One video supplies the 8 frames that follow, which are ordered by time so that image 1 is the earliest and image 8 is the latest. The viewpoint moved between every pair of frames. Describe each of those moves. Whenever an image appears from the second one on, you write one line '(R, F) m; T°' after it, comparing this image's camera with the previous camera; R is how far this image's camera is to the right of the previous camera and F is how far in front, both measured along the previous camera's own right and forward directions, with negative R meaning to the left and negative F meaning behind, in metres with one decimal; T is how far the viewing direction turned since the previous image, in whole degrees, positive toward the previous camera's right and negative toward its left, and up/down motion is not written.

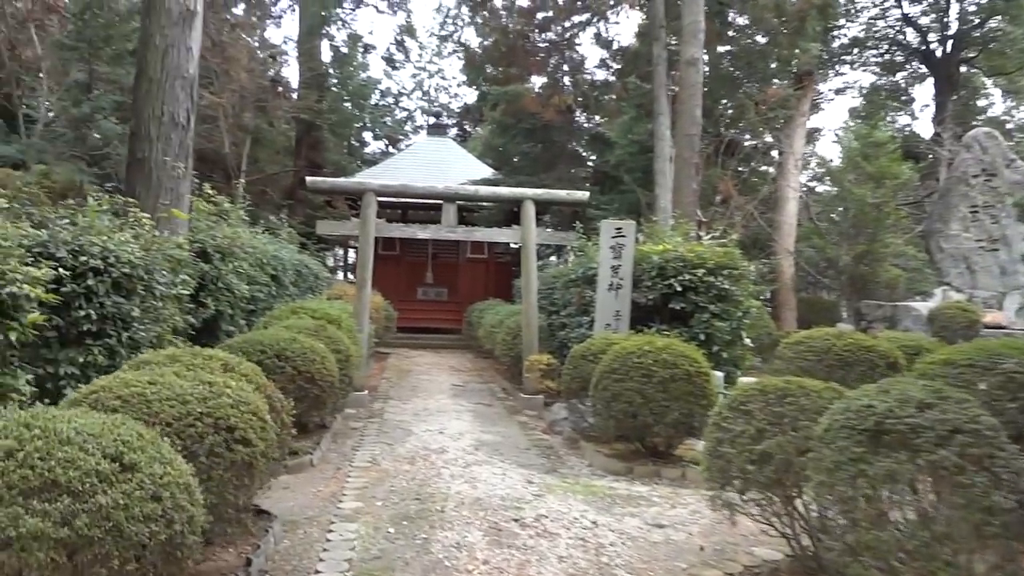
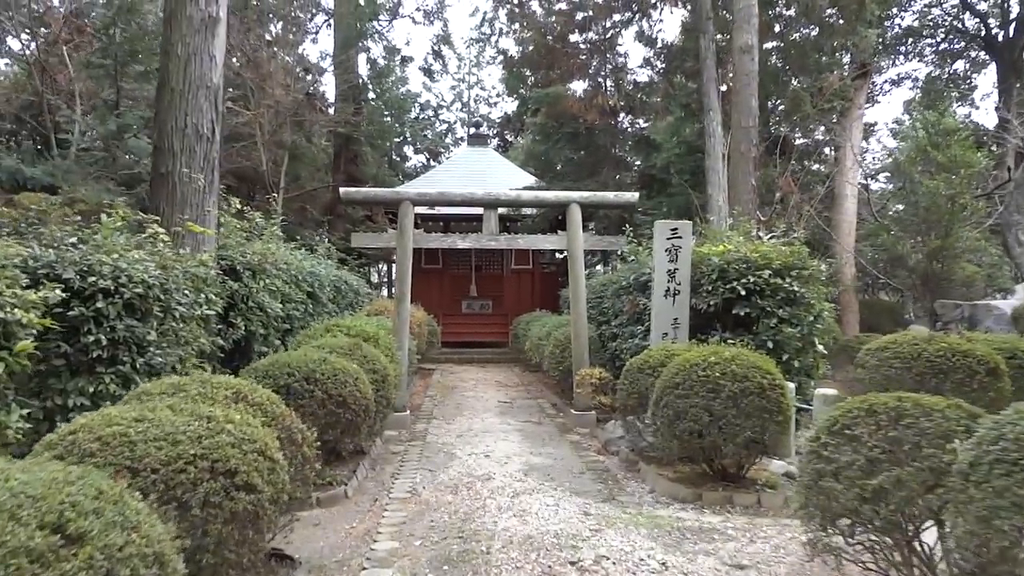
(0.0, +0.4) m; -3°
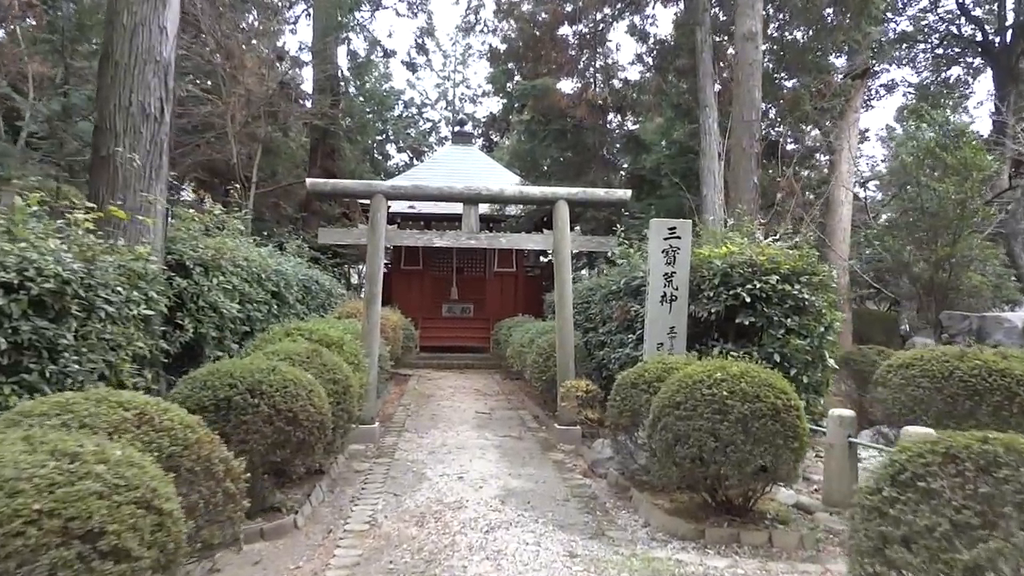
(0.0, +0.6) m; +1°
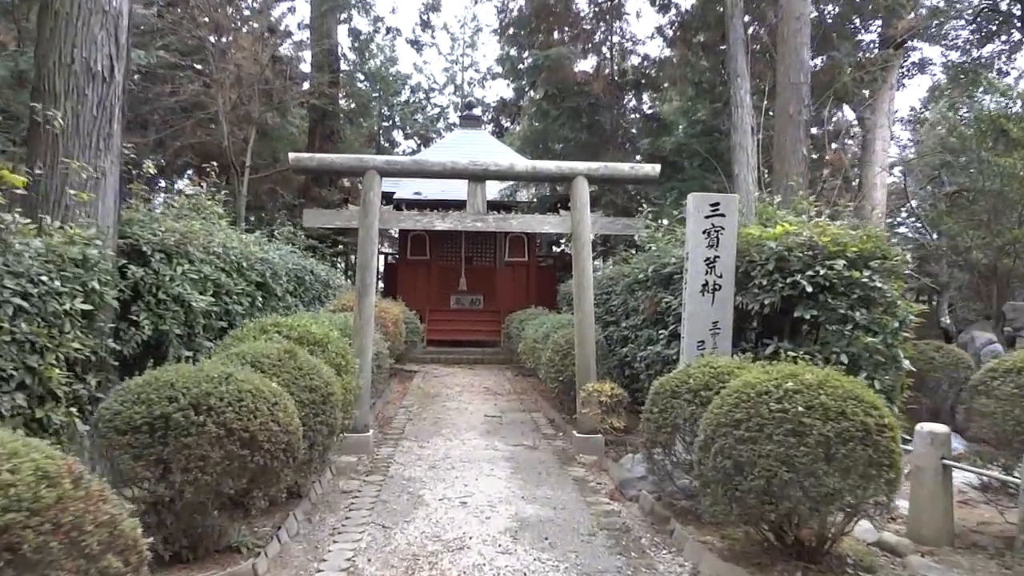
(0.0, +0.8) m; -1°
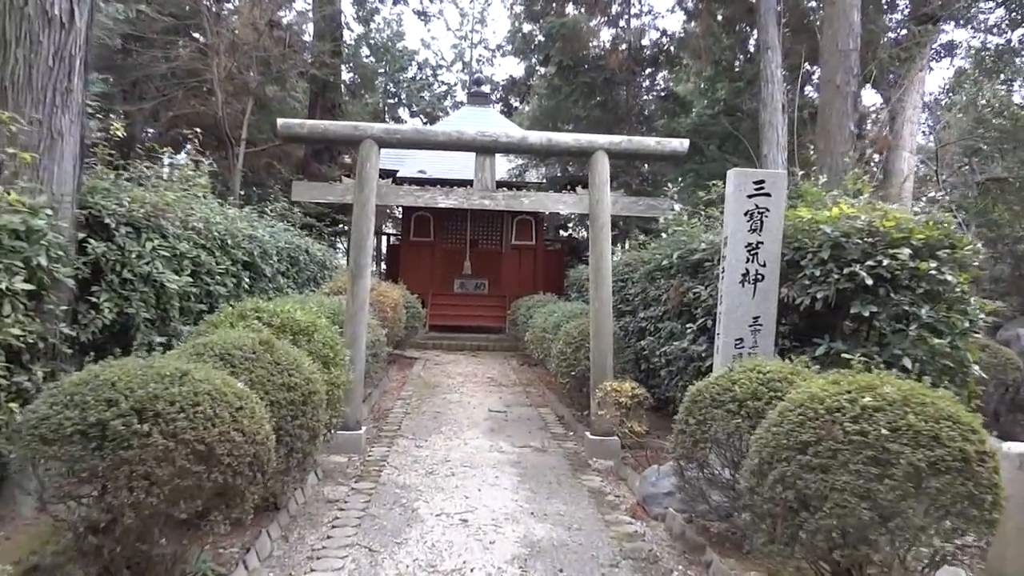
(0.0, +0.5) m; 0°
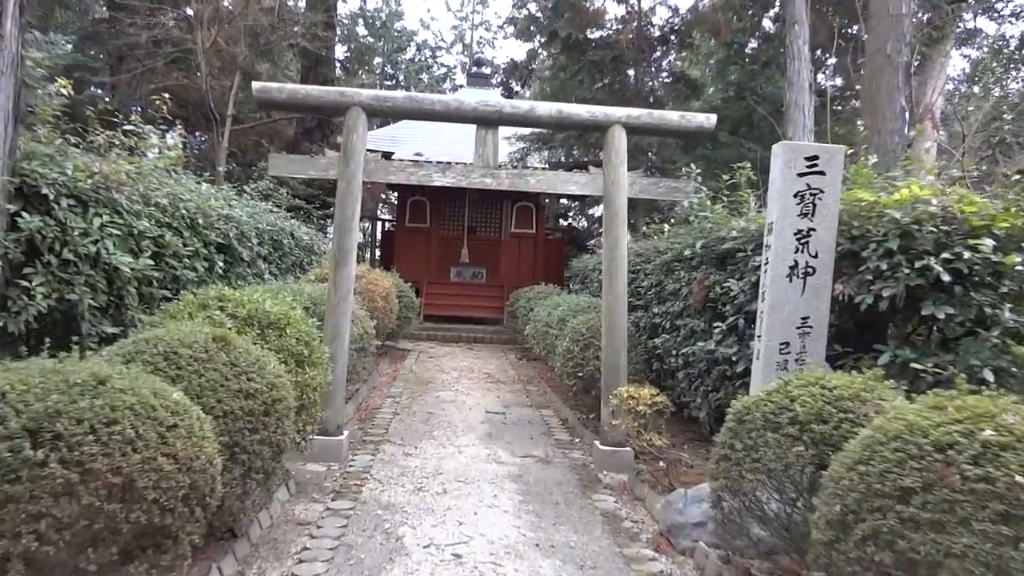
(0.0, +0.6) m; 0°
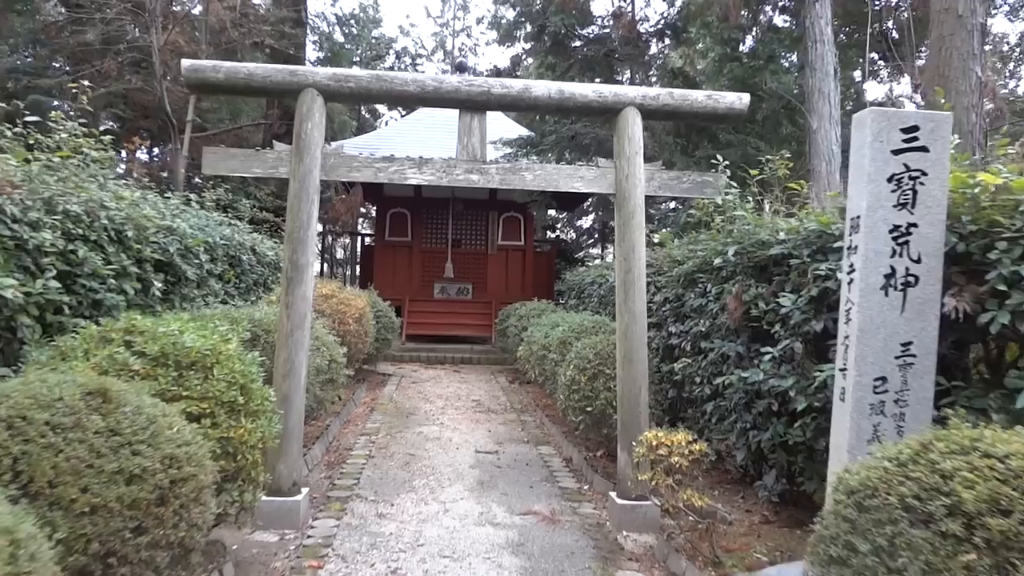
(0.0, +0.8) m; +1°
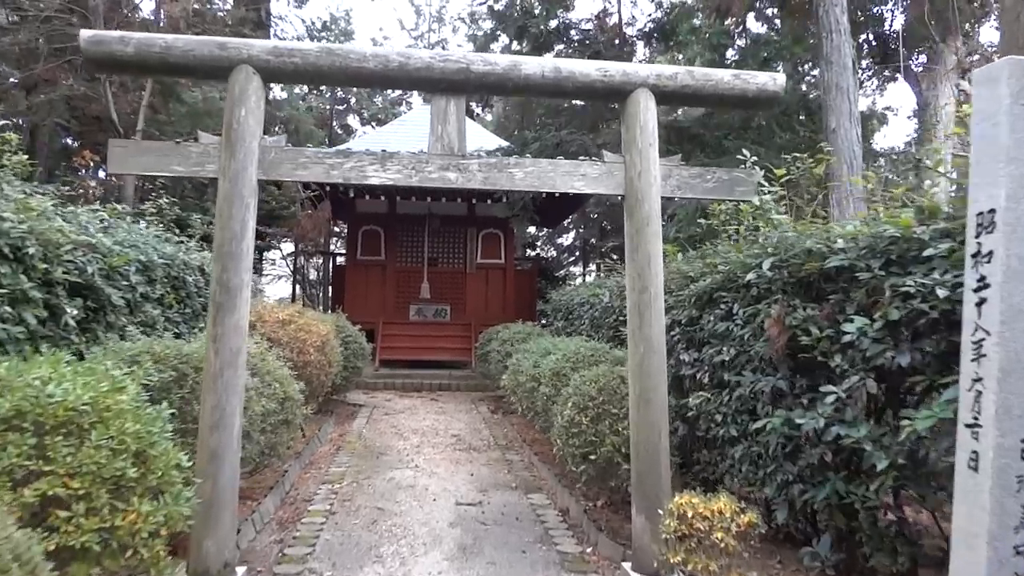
(0.0, +0.7) m; +2°
